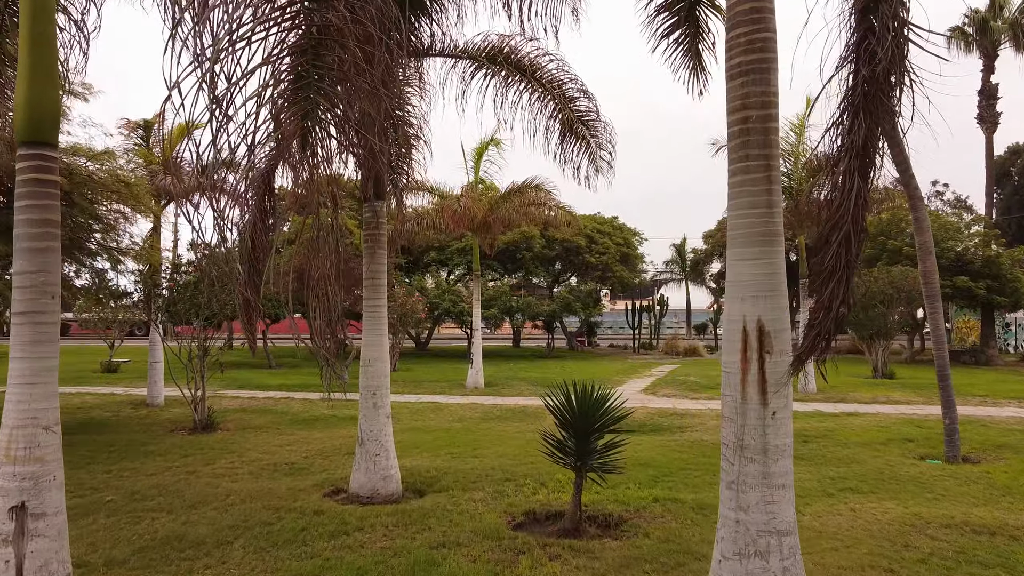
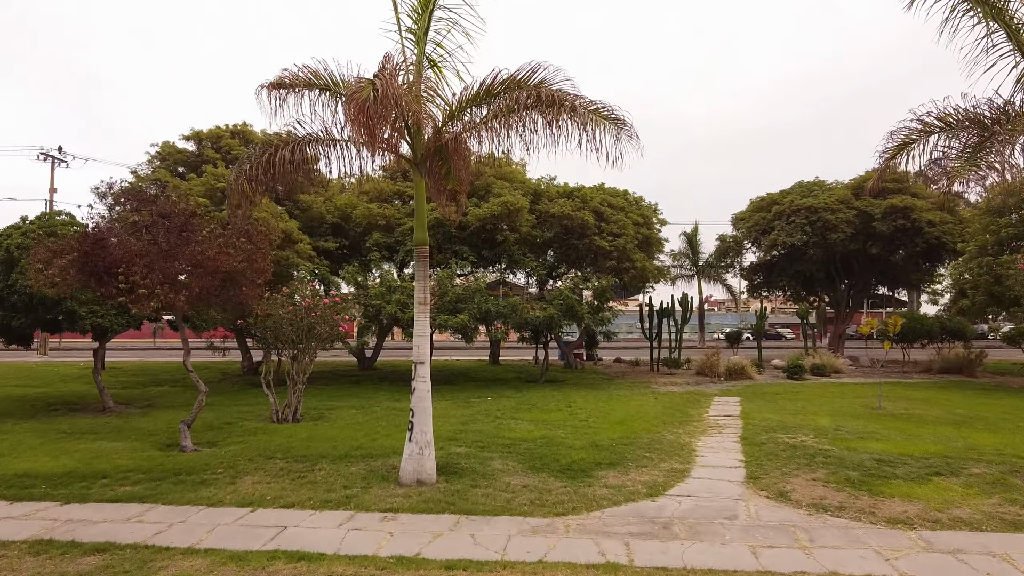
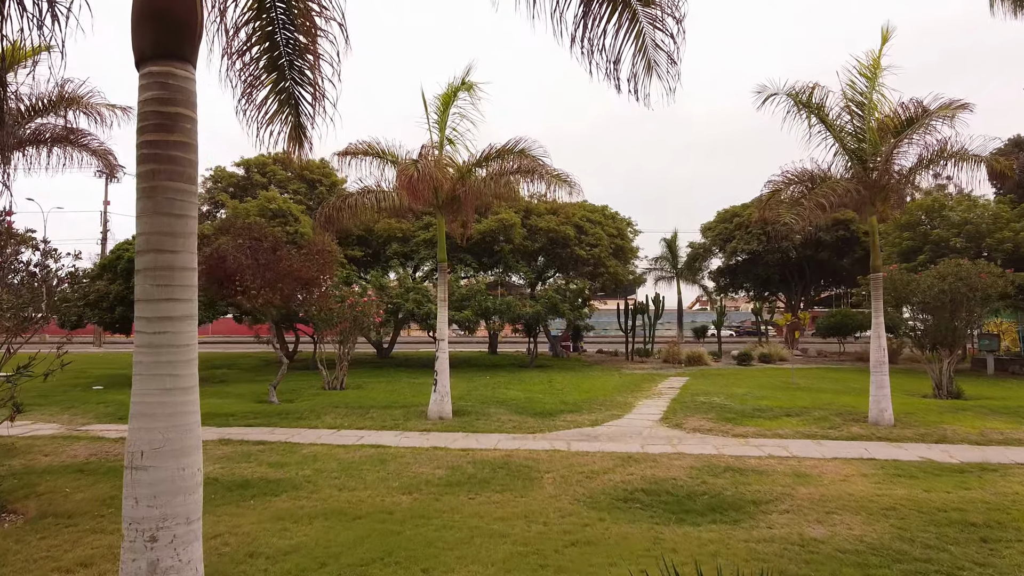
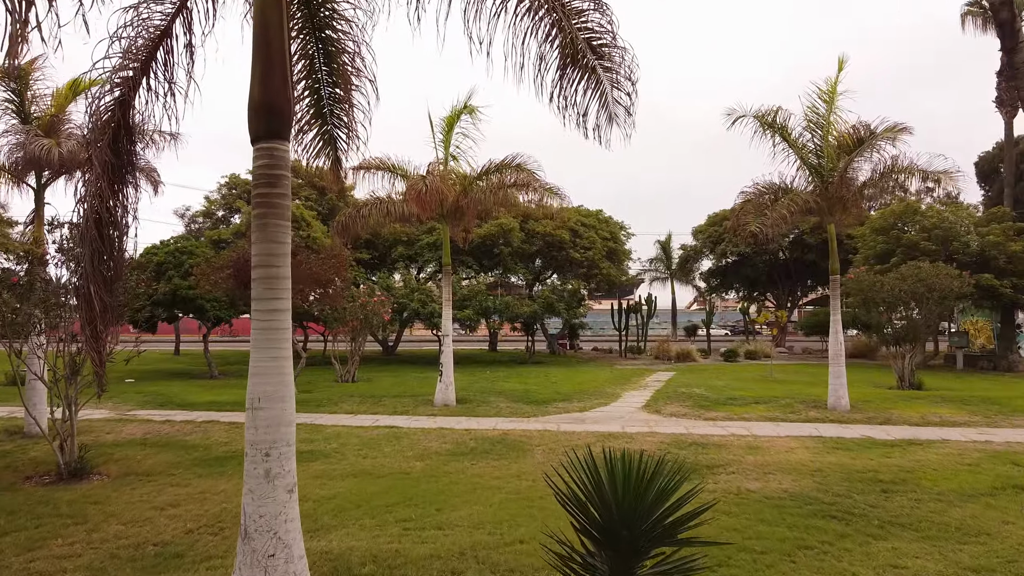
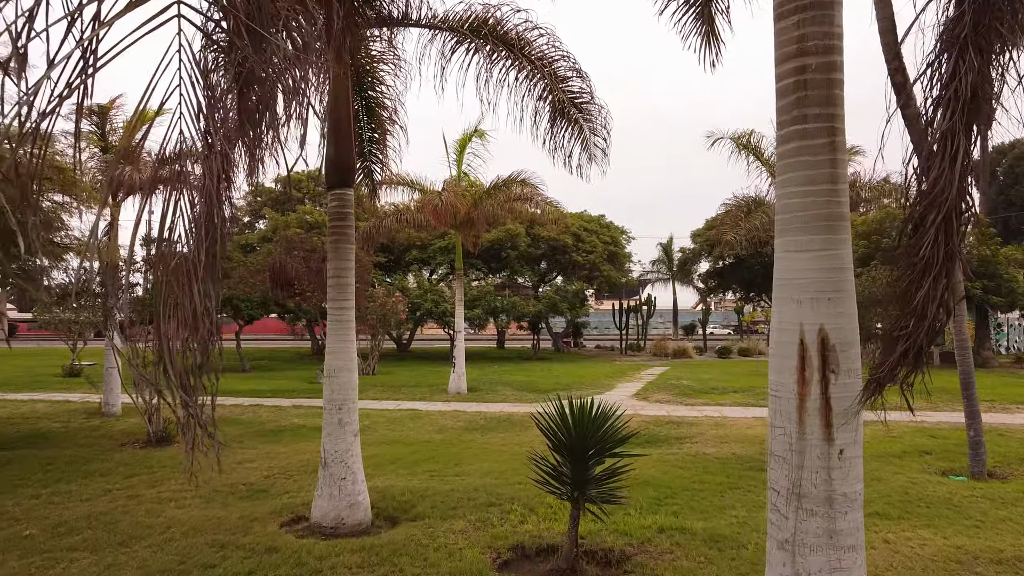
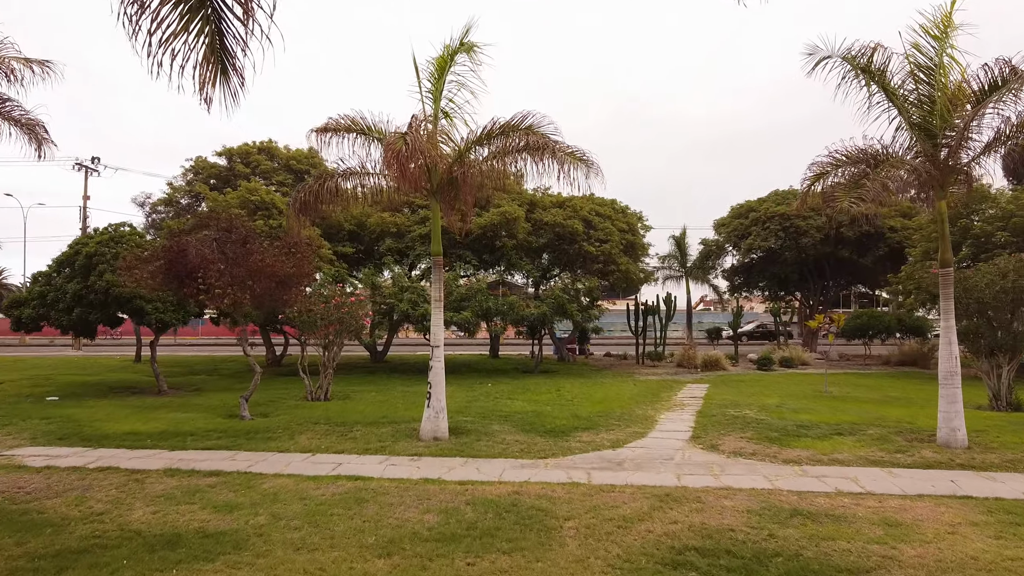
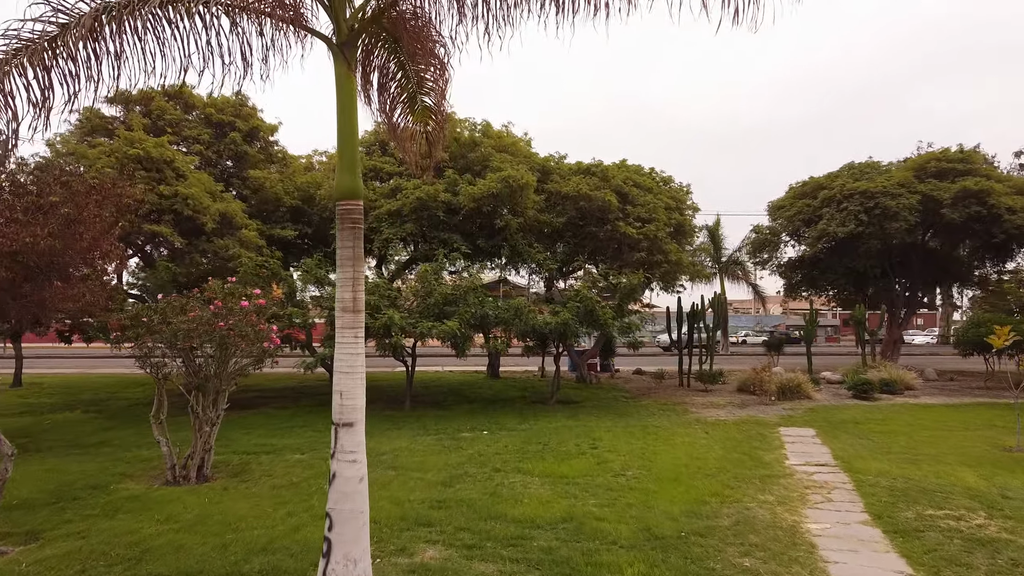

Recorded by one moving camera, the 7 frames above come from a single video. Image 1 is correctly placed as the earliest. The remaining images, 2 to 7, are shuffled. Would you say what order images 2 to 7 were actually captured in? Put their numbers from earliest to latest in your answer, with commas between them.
5, 4, 3, 6, 2, 7
